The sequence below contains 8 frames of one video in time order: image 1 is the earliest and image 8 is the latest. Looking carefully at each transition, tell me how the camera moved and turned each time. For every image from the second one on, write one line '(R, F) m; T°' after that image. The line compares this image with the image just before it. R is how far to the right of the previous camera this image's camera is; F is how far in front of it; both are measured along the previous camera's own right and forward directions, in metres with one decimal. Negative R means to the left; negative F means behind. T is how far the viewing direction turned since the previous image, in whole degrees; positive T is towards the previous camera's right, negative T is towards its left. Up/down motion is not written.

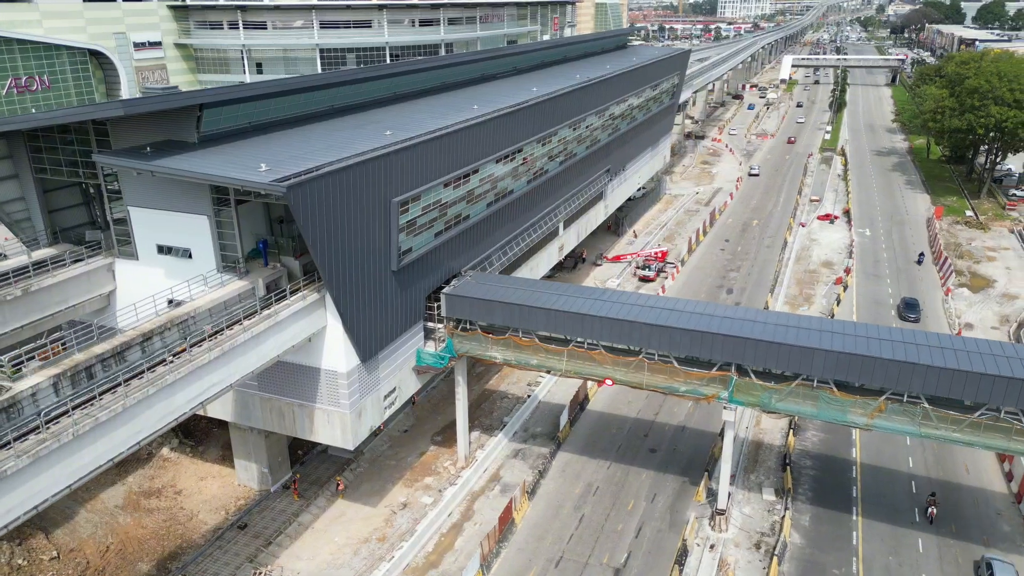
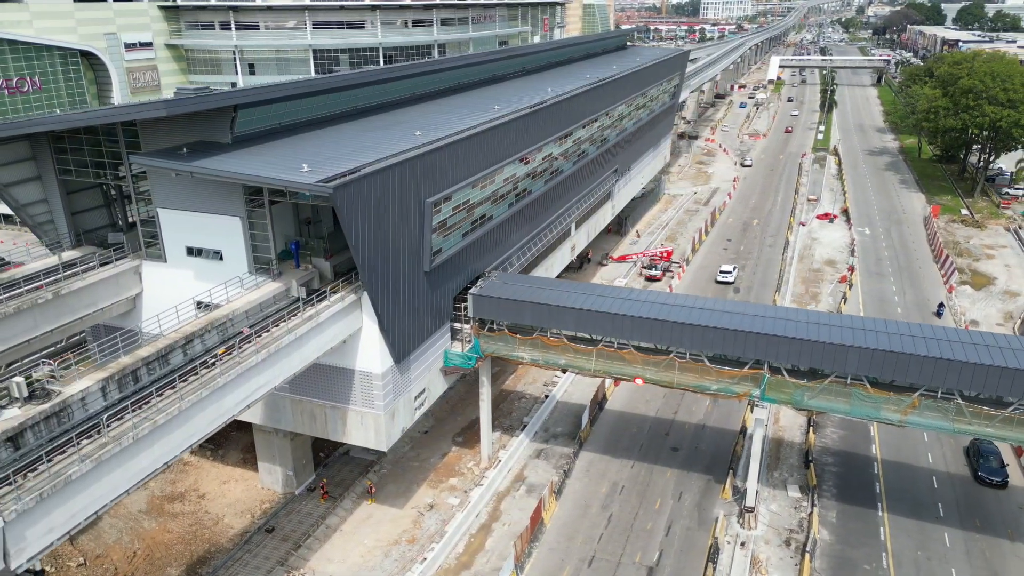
(-1.4, 0.0) m; +1°
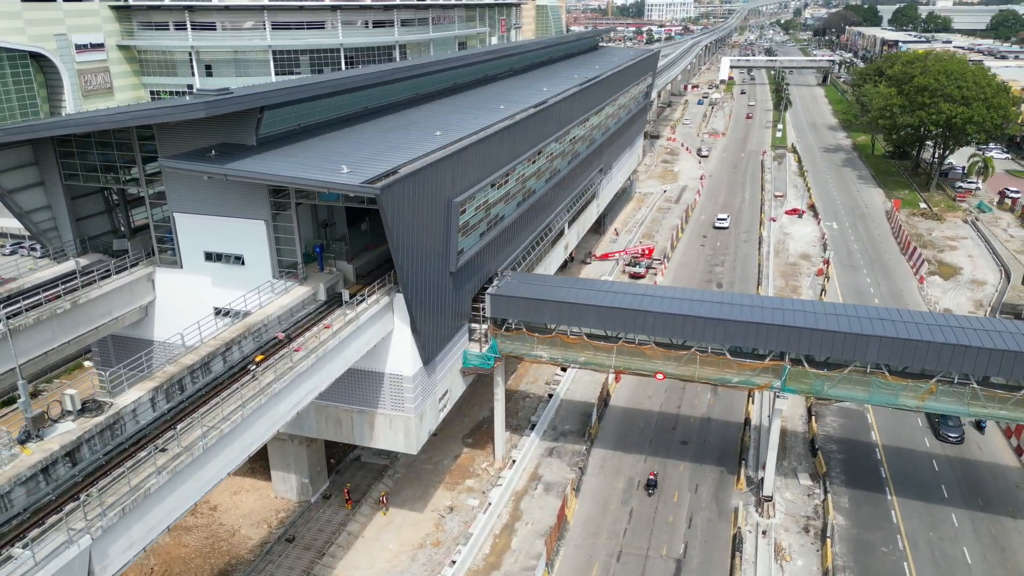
(-2.2, 0.0) m; +4°
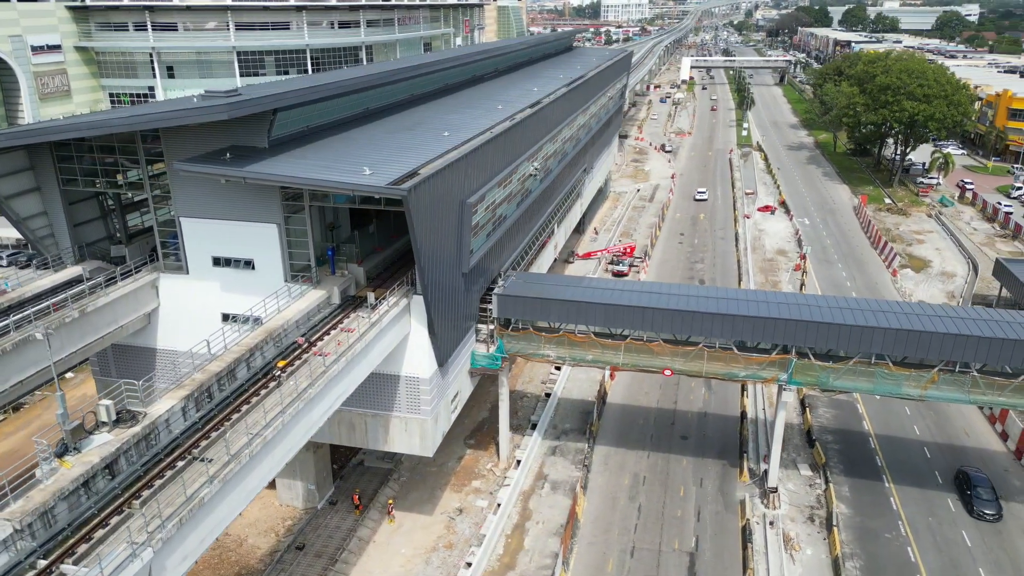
(-1.5, 0.0) m; +3°
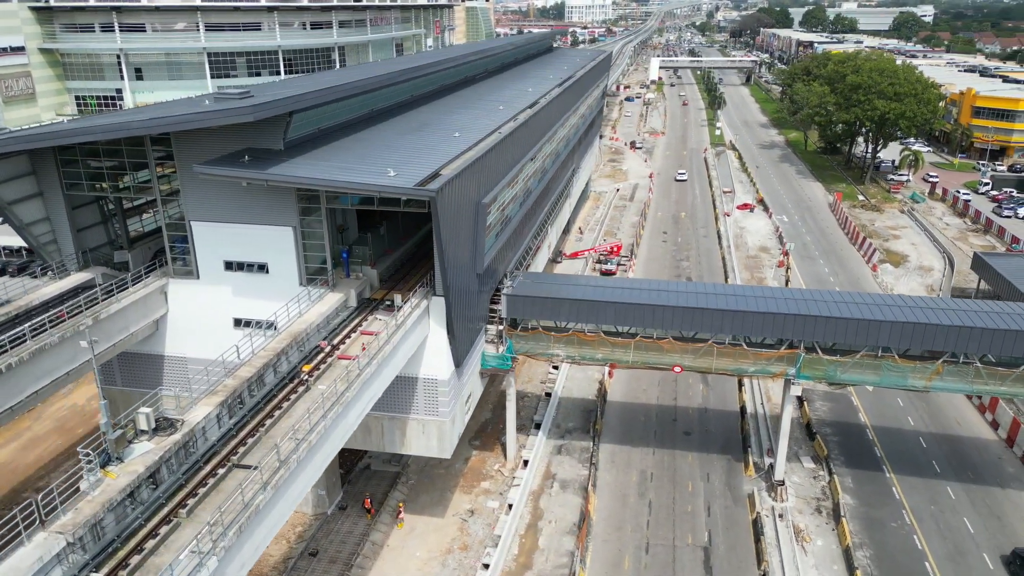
(-1.4, 0.0) m; +2°
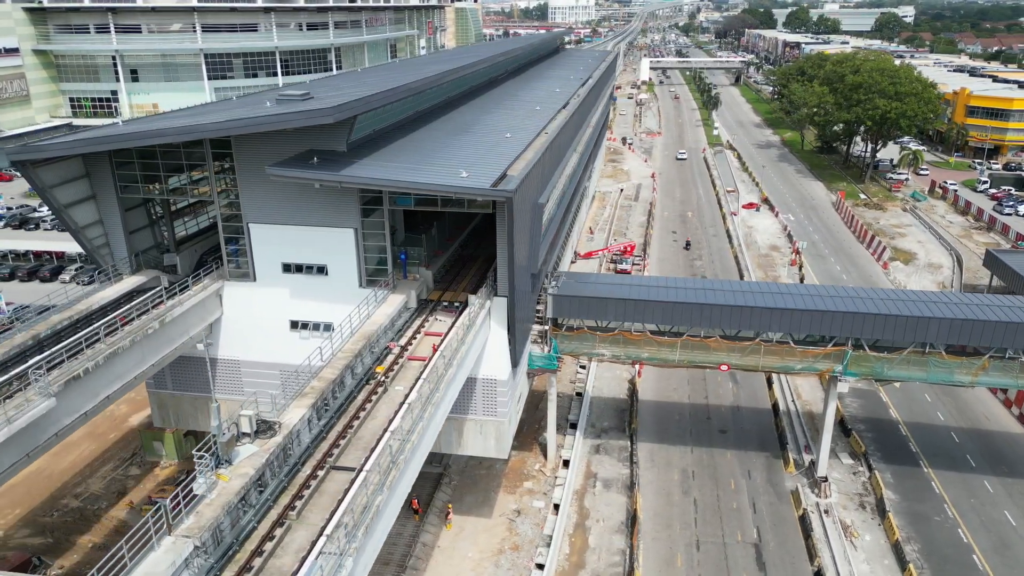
(-2.1, 0.0) m; +1°
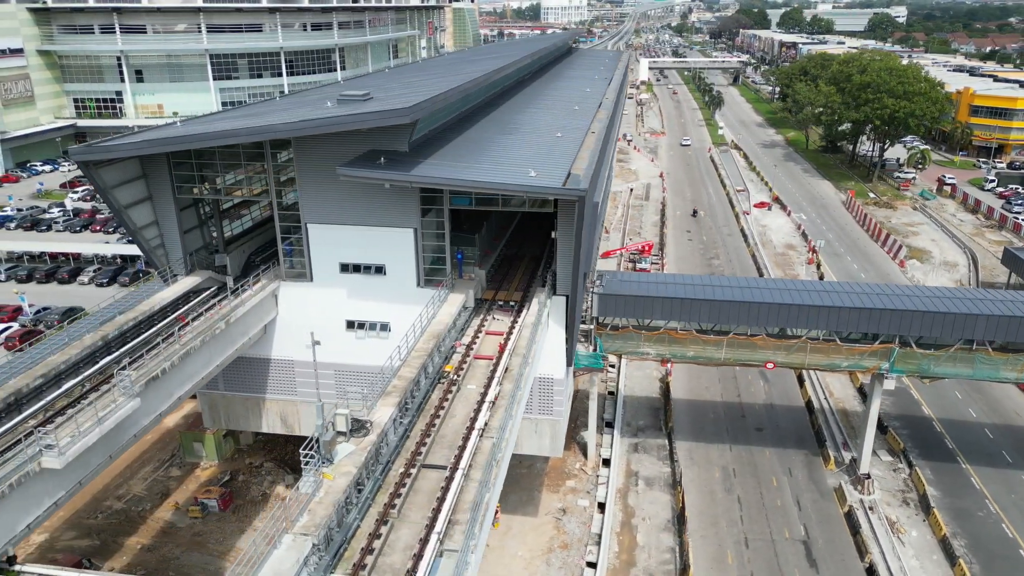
(-1.8, -0.1) m; 0°
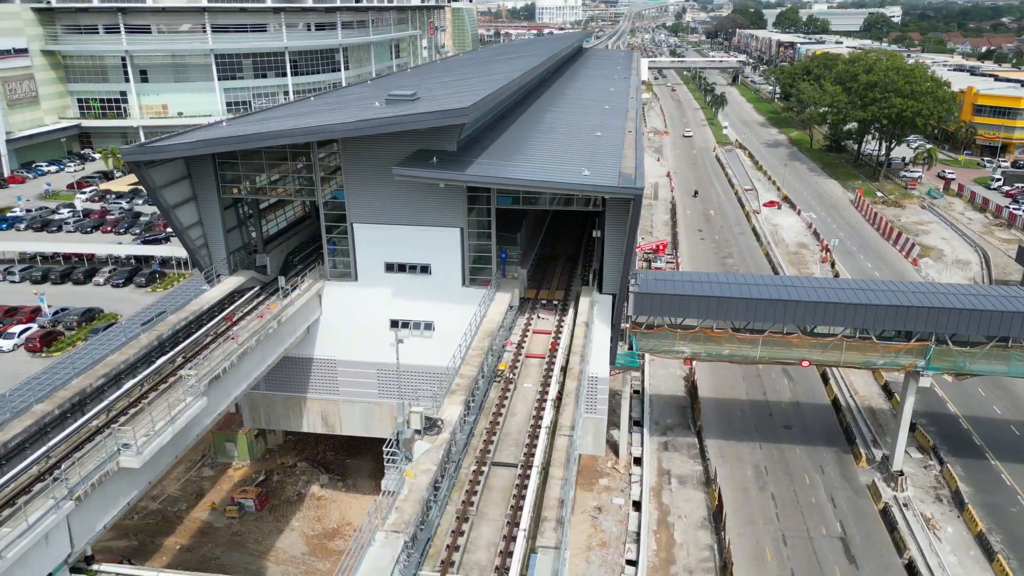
(-1.4, -0.1) m; 0°
